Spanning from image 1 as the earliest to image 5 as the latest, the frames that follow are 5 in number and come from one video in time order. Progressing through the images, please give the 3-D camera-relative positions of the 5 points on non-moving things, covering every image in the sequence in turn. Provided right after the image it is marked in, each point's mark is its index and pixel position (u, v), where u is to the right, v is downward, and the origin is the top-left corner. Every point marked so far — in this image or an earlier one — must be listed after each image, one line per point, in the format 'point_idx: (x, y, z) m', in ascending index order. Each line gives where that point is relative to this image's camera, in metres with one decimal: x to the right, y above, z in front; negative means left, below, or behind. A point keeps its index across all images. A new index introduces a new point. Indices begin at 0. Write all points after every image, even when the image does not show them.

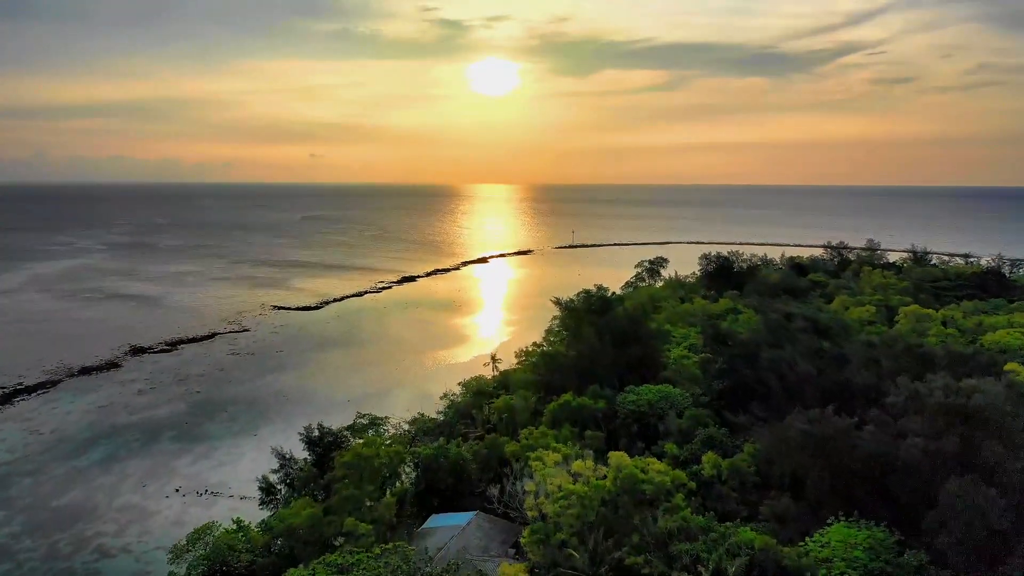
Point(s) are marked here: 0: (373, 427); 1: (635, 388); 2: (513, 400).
0: (-4.7, -4.7, +18.9) m
1: (+4.2, -3.4, +19.1) m
2: (+0.1, -3.9, +19.7) m
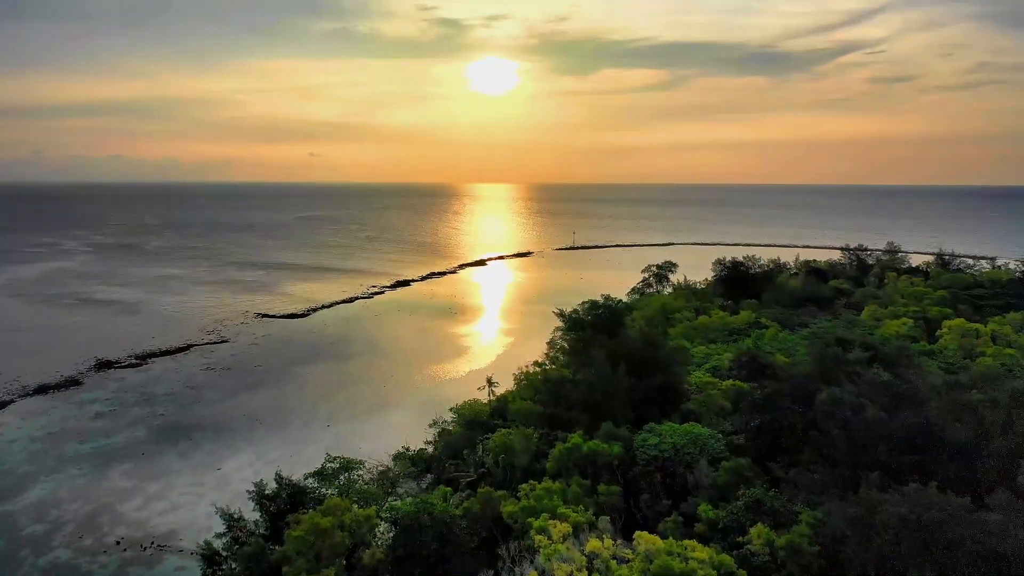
0: (-4.7, -5.3, +15.9) m
1: (+4.2, -4.0, +16.2) m
2: (0.0, -4.4, +16.7) m
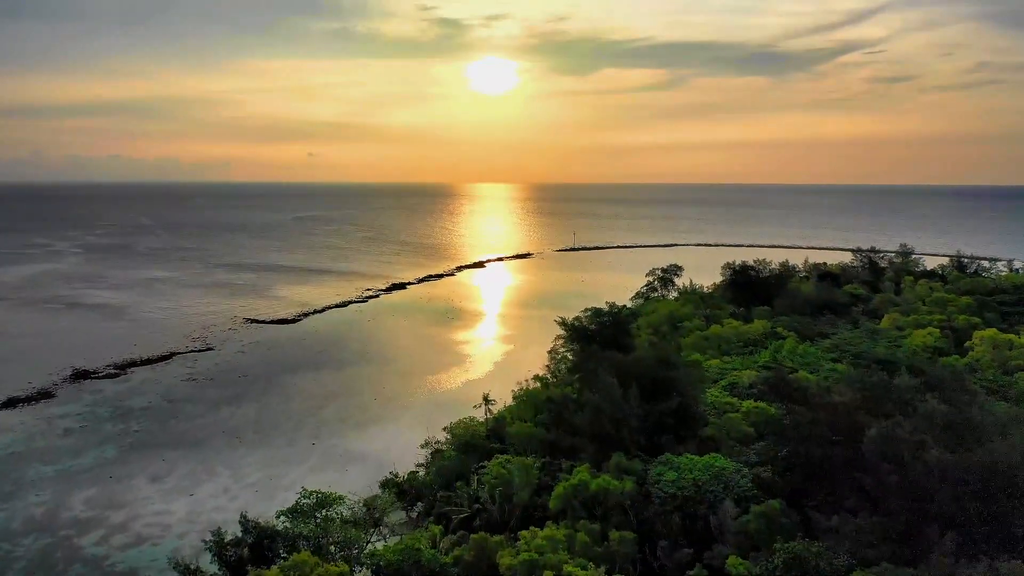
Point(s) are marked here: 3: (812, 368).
0: (-4.8, -5.6, +14.2) m
1: (+4.1, -4.3, +14.4) m
2: (0.0, -4.8, +15.0) m
3: (+10.5, -2.9, +19.4) m
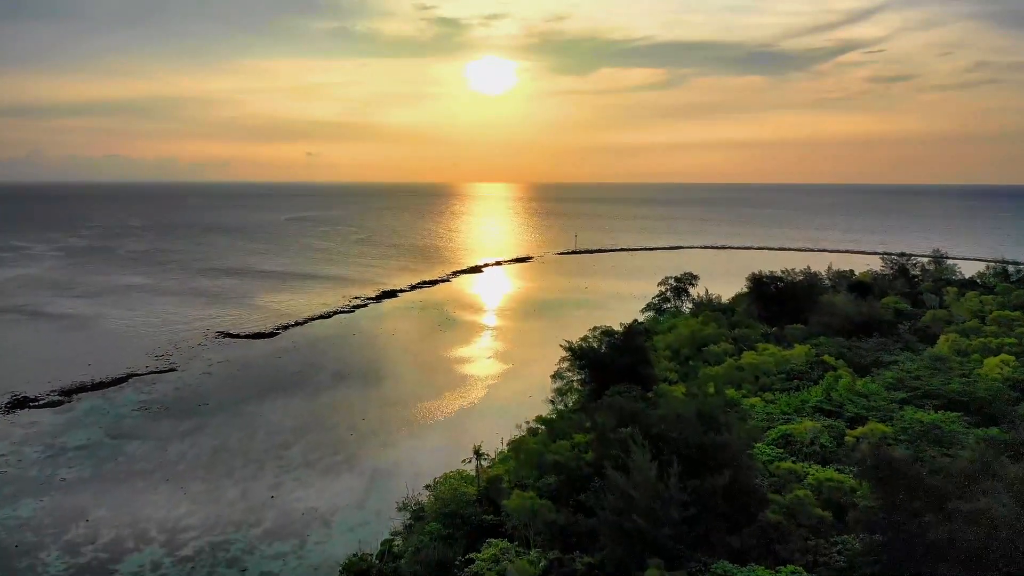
0: (-4.9, -6.4, +10.2) m
1: (+4.1, -5.1, +10.5) m
2: (-0.1, -5.6, +11.0) m
3: (+10.4, -3.7, +15.5) m
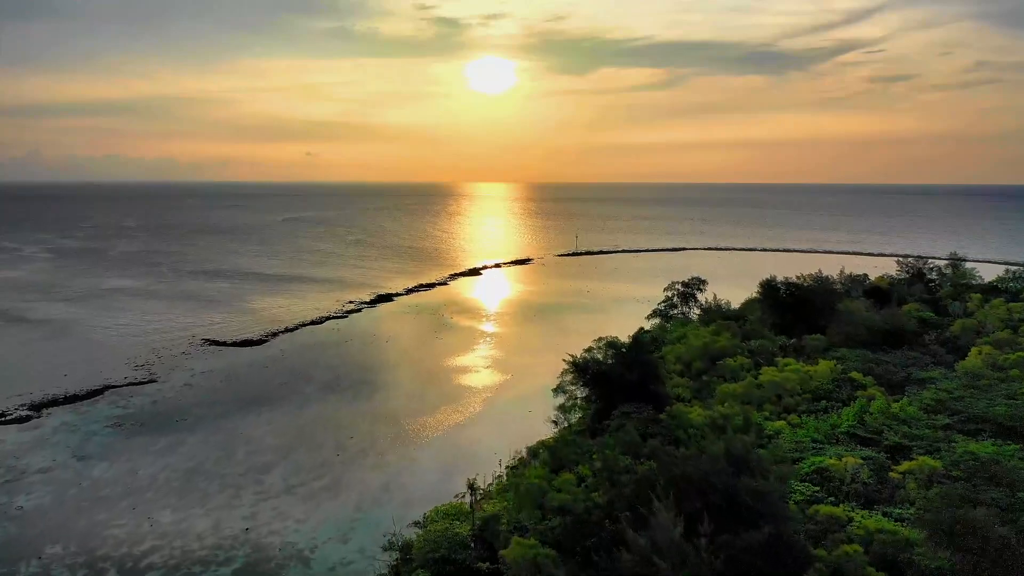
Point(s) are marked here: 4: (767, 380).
0: (-4.9, -6.8, +8.4) m
1: (+4.0, -5.5, +8.7) m
2: (-0.1, -5.9, +9.2) m
3: (+10.4, -4.0, +13.7) m
4: (+8.6, -3.1, +19.1) m
